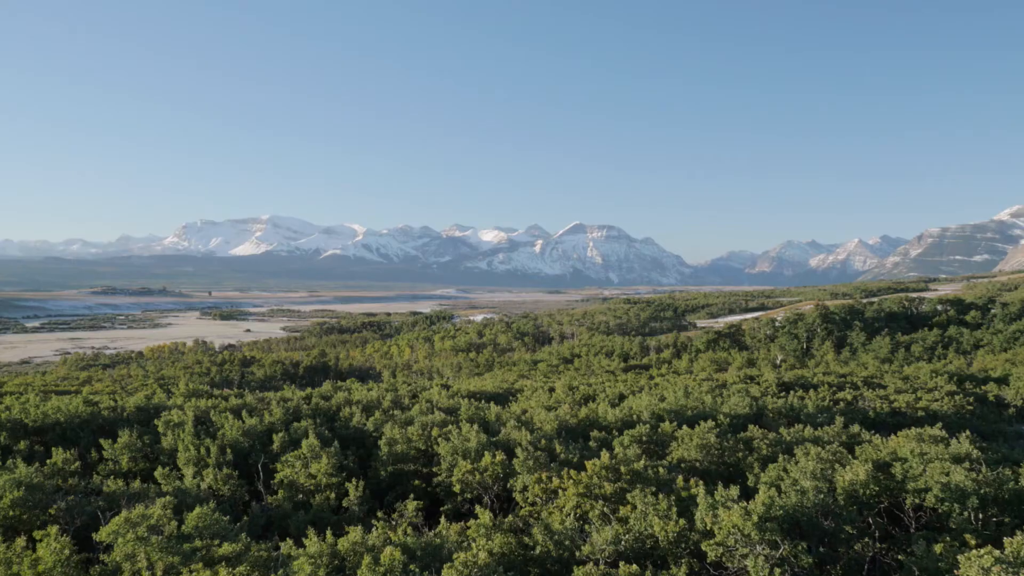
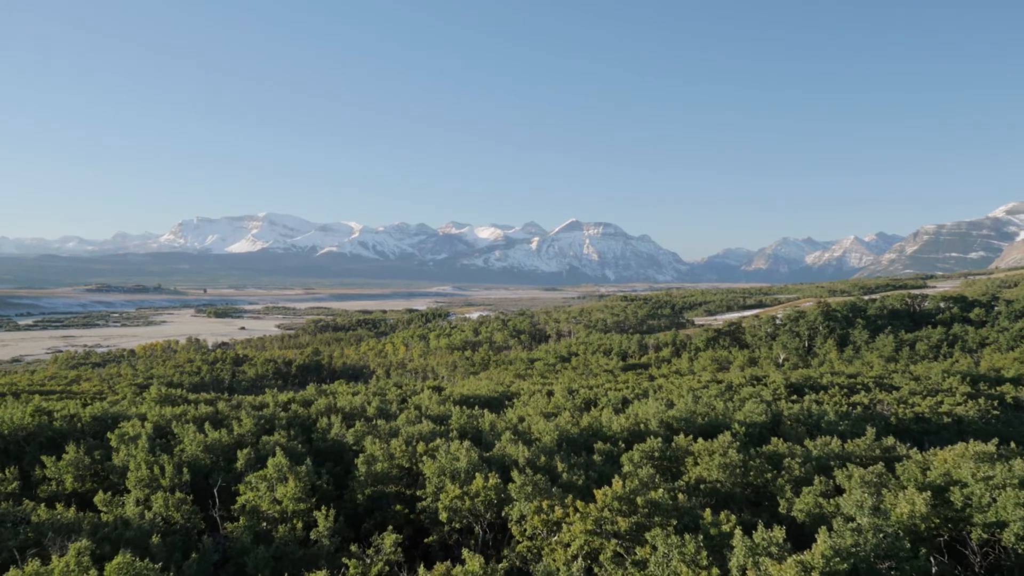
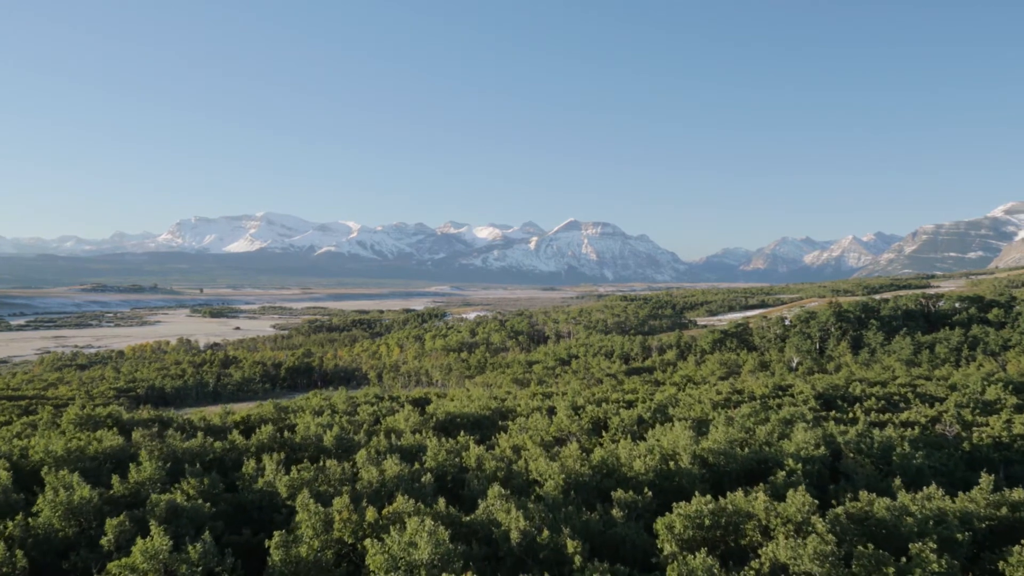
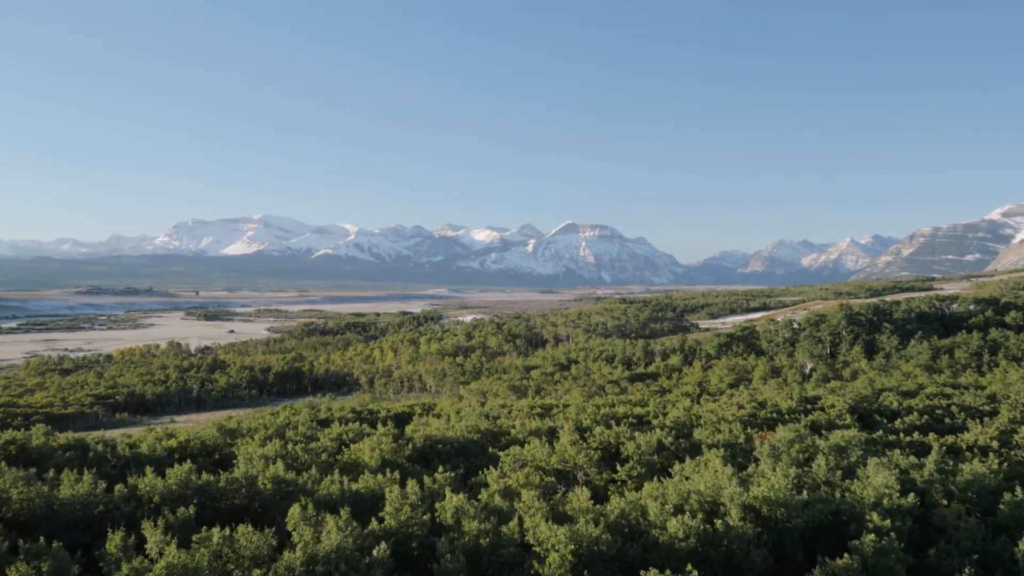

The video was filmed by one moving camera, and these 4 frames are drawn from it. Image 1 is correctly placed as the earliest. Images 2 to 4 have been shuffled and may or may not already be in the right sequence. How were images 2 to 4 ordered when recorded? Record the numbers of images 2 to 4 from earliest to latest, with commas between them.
2, 3, 4
